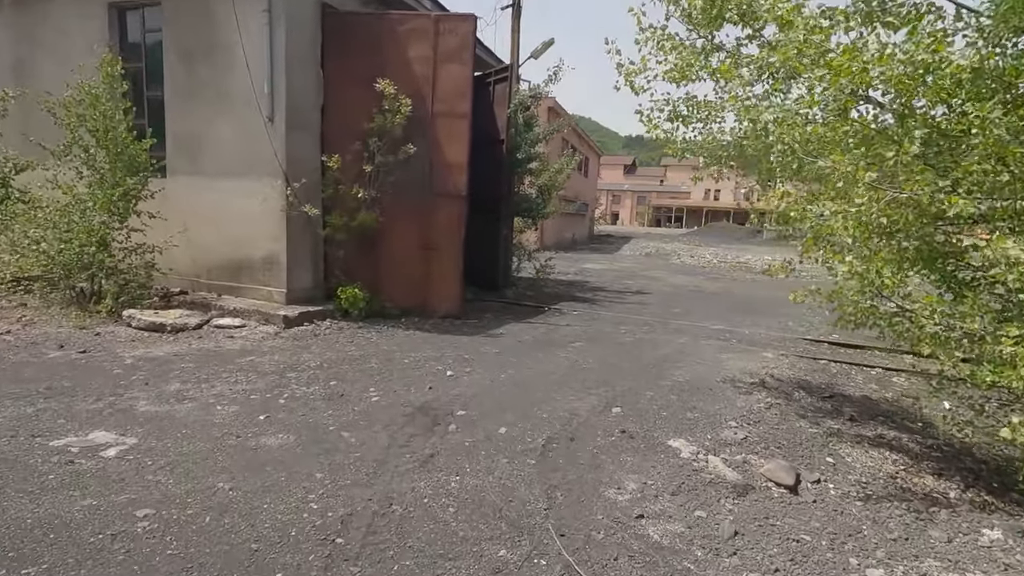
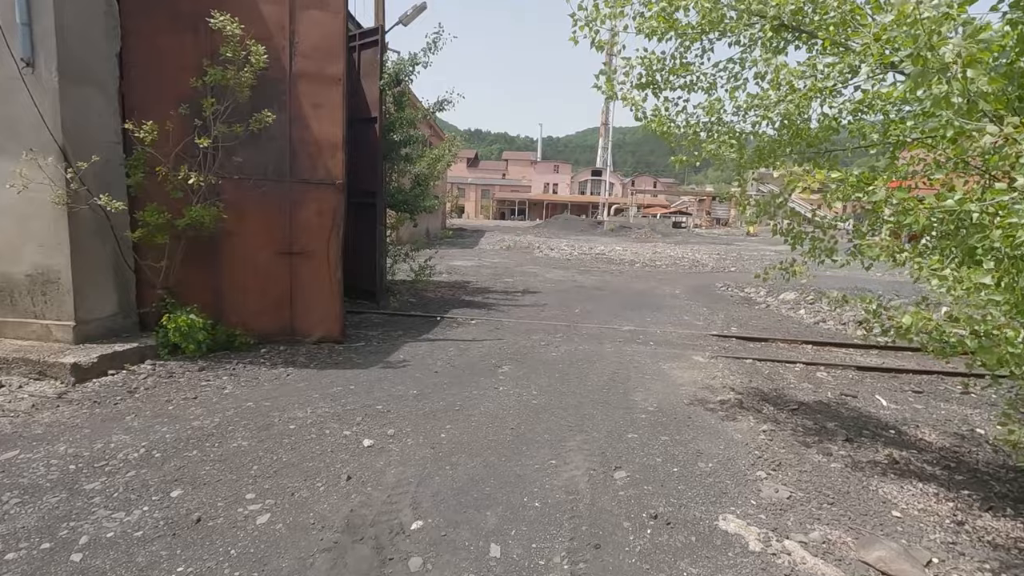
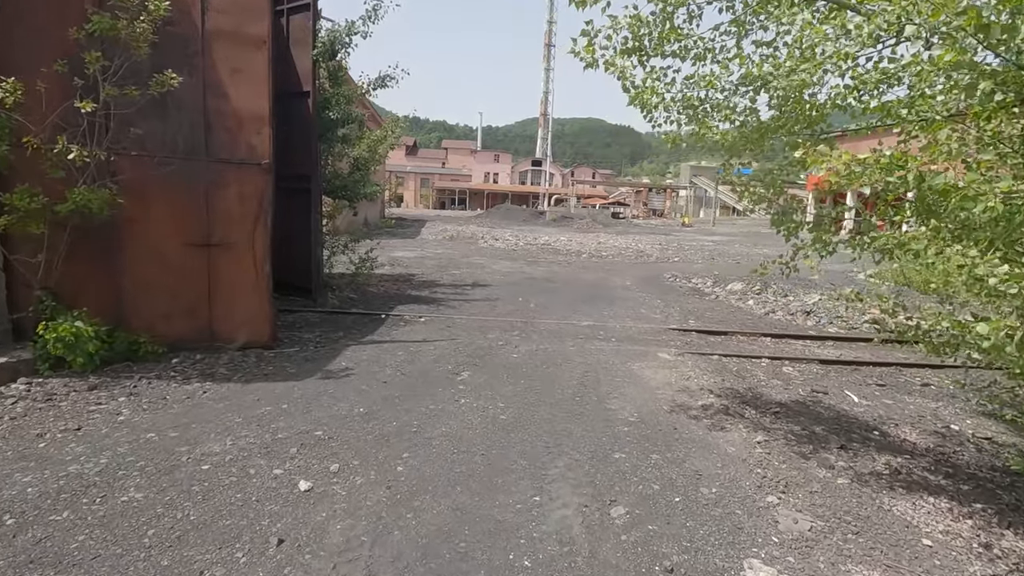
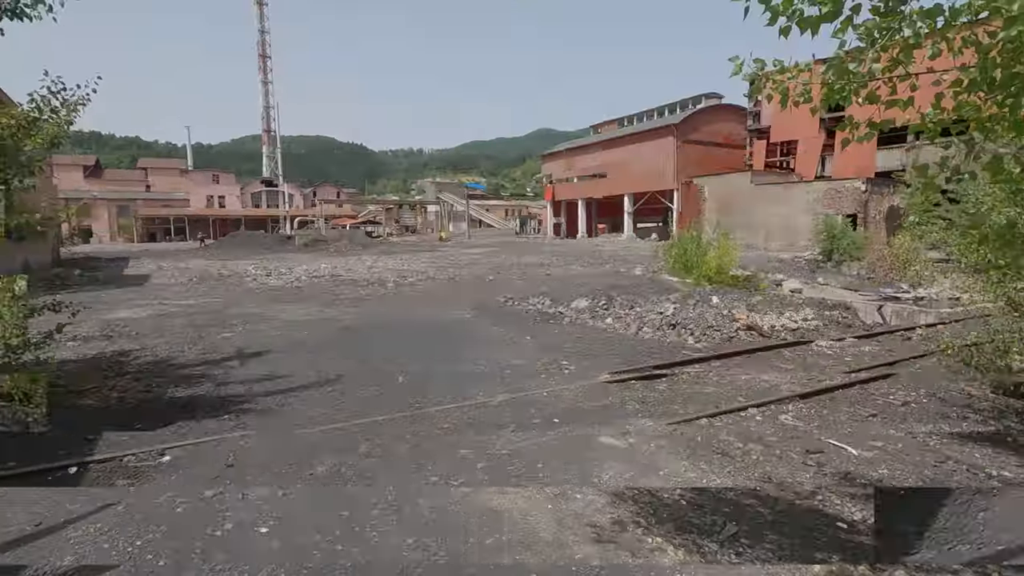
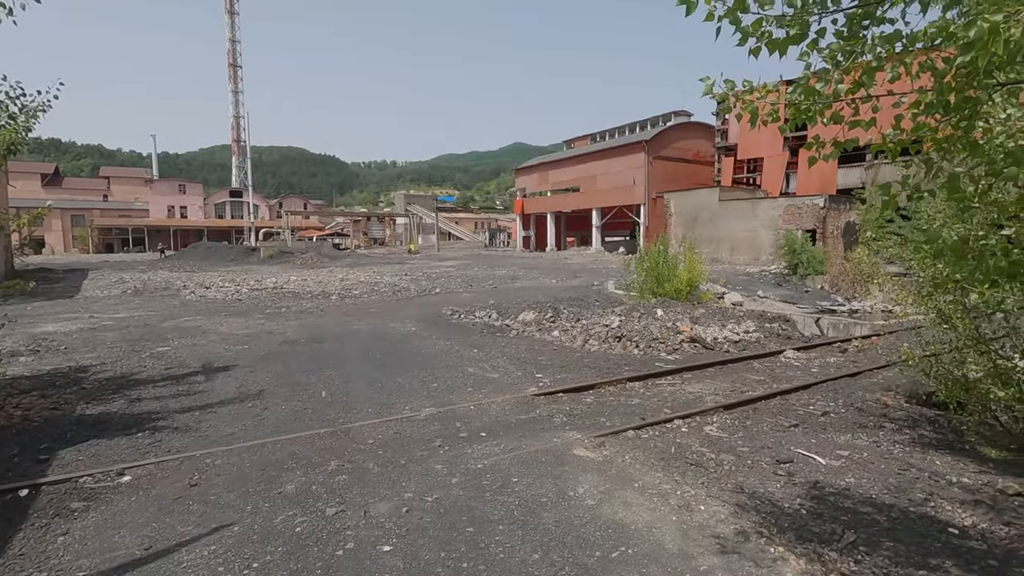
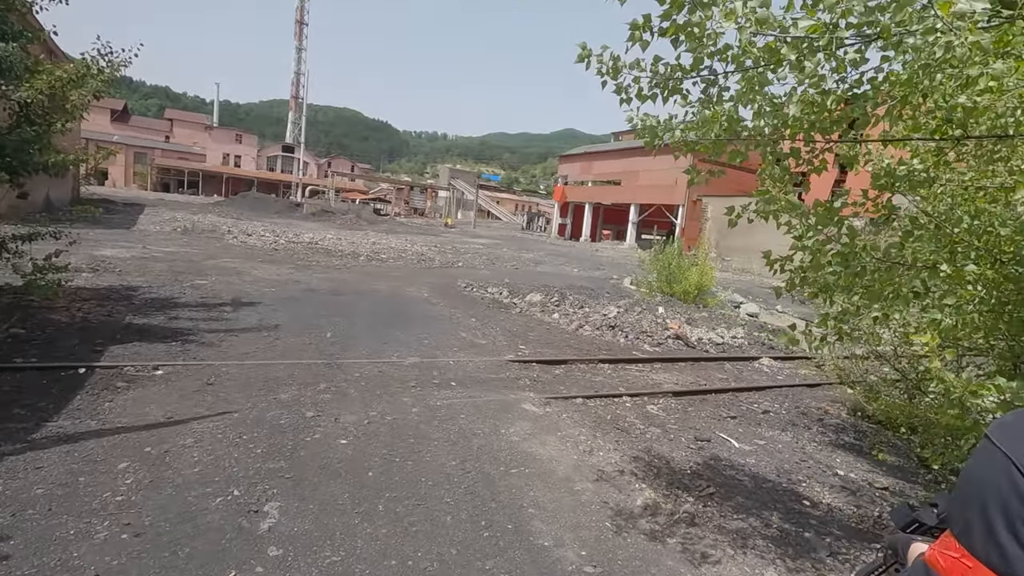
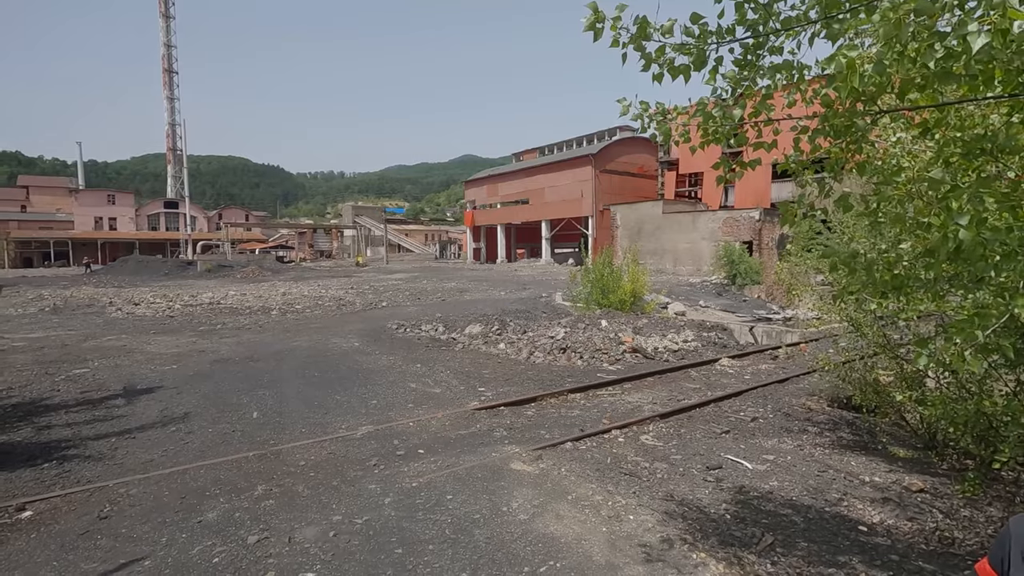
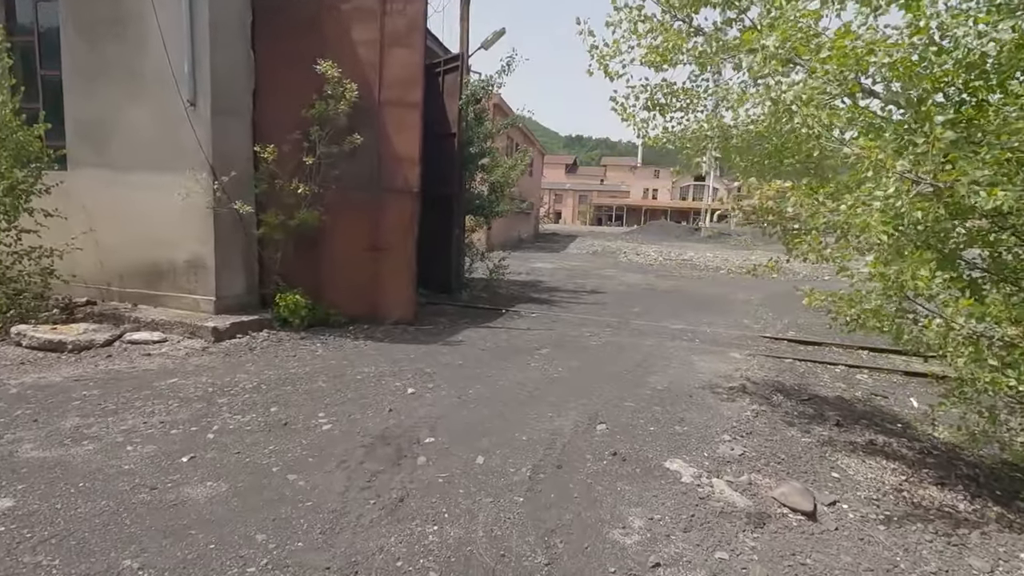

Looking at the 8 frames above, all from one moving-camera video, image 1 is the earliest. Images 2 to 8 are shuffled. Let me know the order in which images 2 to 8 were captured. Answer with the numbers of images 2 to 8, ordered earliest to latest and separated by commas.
8, 2, 3, 6, 4, 5, 7
